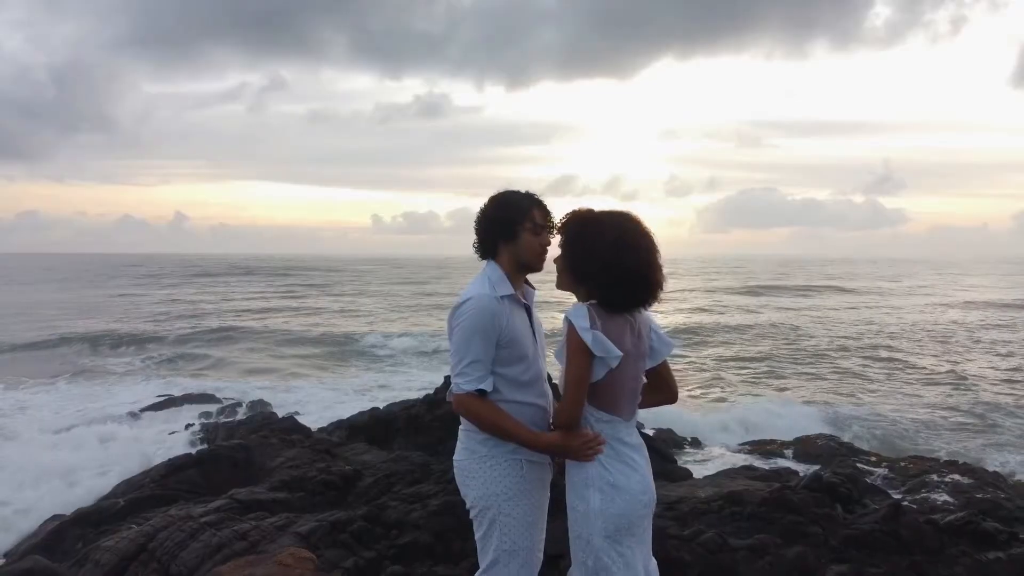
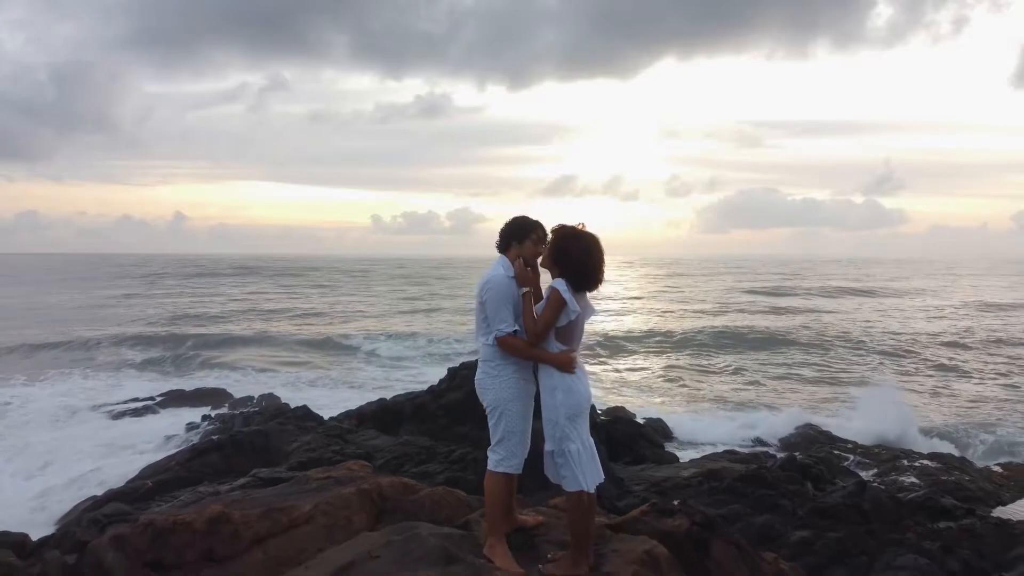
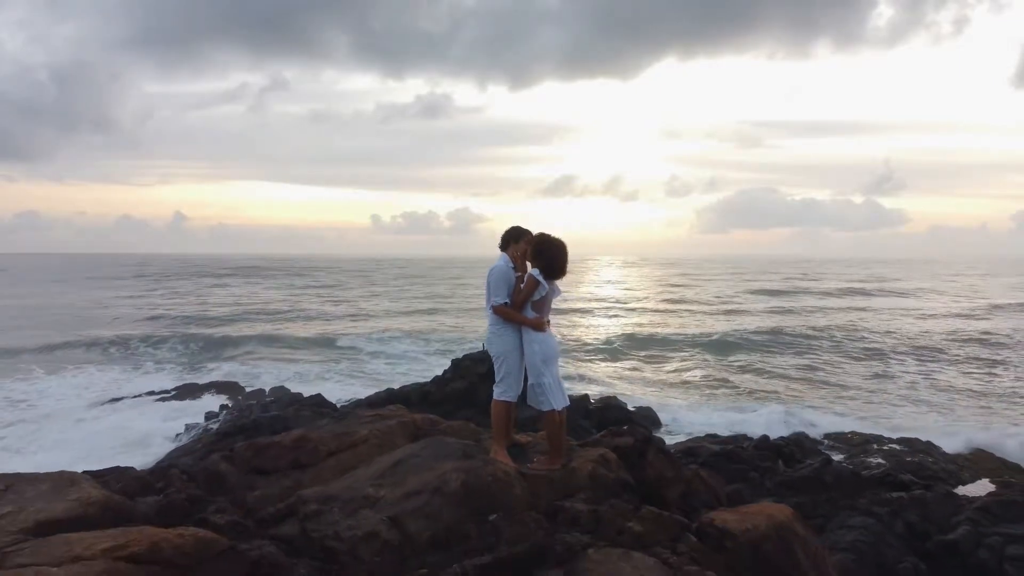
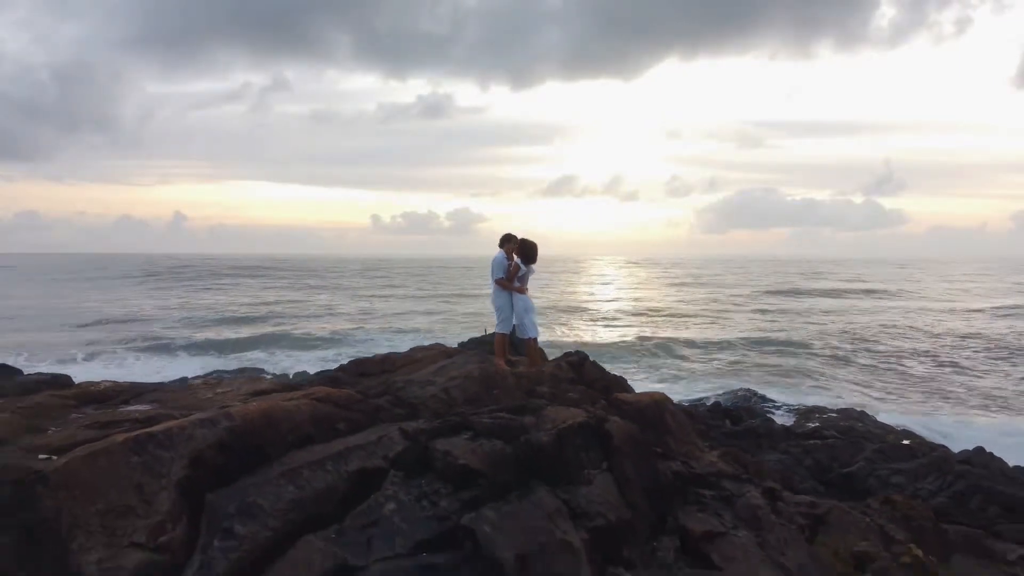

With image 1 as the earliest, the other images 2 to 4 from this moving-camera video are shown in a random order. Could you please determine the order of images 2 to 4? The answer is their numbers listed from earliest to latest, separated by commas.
2, 3, 4
